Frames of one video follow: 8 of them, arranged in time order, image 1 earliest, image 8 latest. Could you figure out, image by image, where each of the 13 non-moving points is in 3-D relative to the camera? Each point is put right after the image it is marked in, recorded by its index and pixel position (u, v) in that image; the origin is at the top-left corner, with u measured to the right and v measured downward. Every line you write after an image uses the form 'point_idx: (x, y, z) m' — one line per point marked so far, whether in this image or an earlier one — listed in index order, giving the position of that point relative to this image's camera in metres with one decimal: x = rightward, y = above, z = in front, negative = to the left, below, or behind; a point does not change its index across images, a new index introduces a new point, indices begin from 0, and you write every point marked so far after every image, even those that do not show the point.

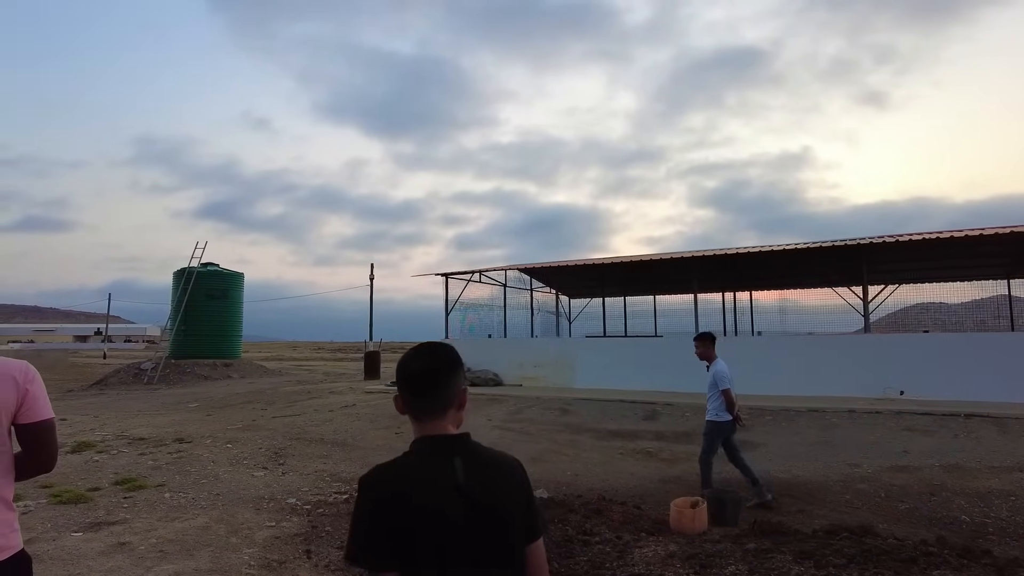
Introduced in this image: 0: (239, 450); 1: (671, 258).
0: (-4.2, -2.5, +9.9) m
1: (+3.9, +0.7, +16.1) m
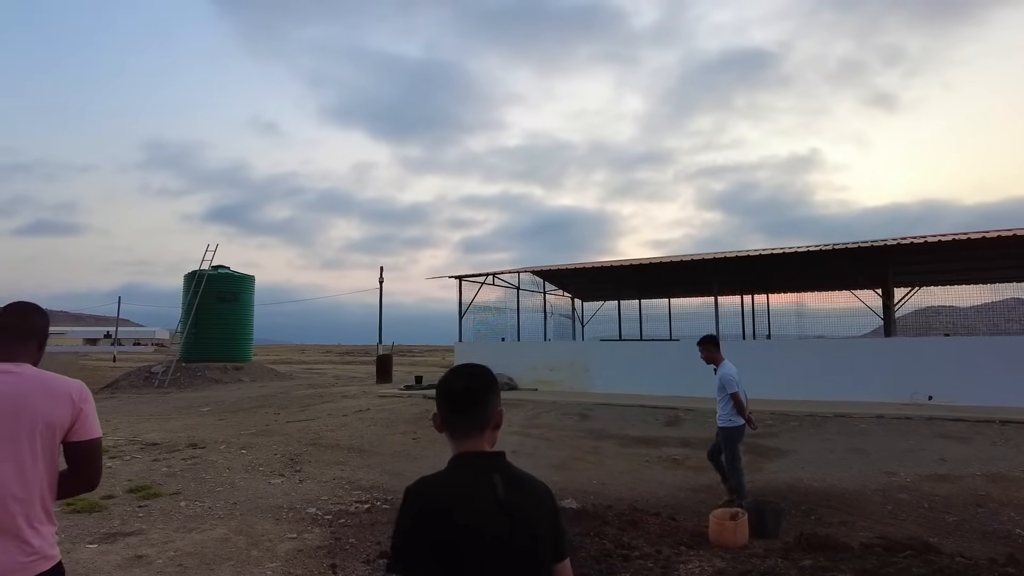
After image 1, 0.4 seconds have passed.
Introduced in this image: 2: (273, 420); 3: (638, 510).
0: (-3.8, -2.5, +9.7) m
1: (+4.3, +0.7, +15.8) m
2: (-5.0, -2.8, +13.5) m
3: (+1.3, -2.3, +6.6) m
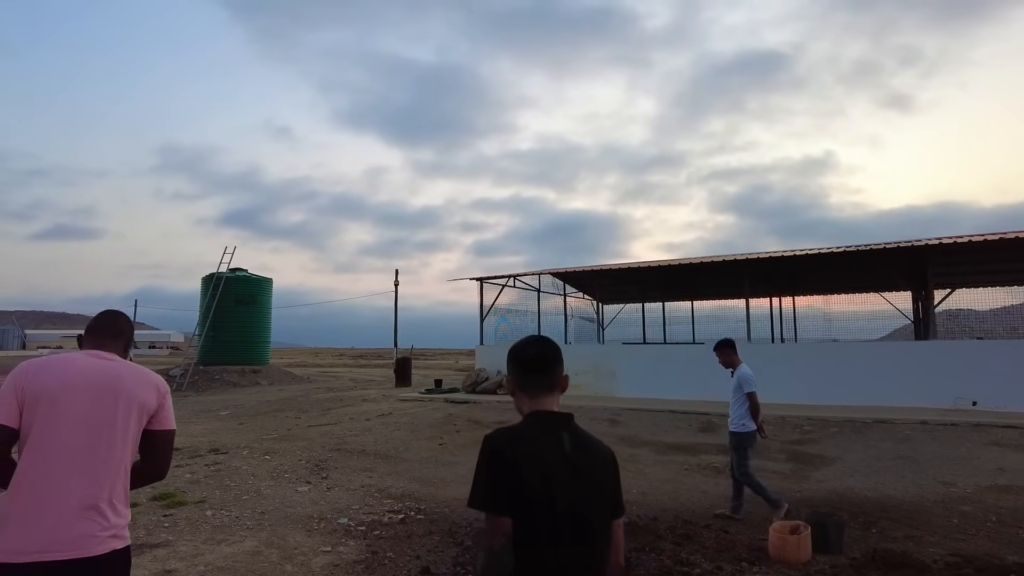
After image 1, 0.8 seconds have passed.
0: (-3.4, -2.5, +9.4) m
1: (+4.8, +0.6, +15.4) m
2: (-4.5, -2.8, +13.3) m
3: (+1.7, -2.3, +6.3) m
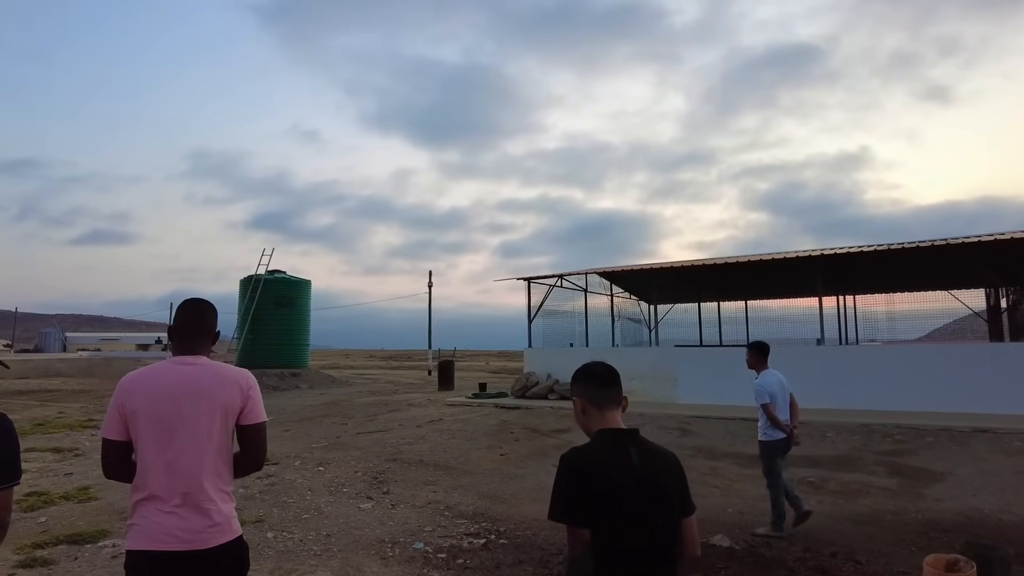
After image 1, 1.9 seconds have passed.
0: (-2.4, -2.5, +8.8) m
1: (+6.0, +0.7, +14.5) m
2: (-3.3, -2.8, +12.7) m
3: (+2.5, -2.2, +5.5) m
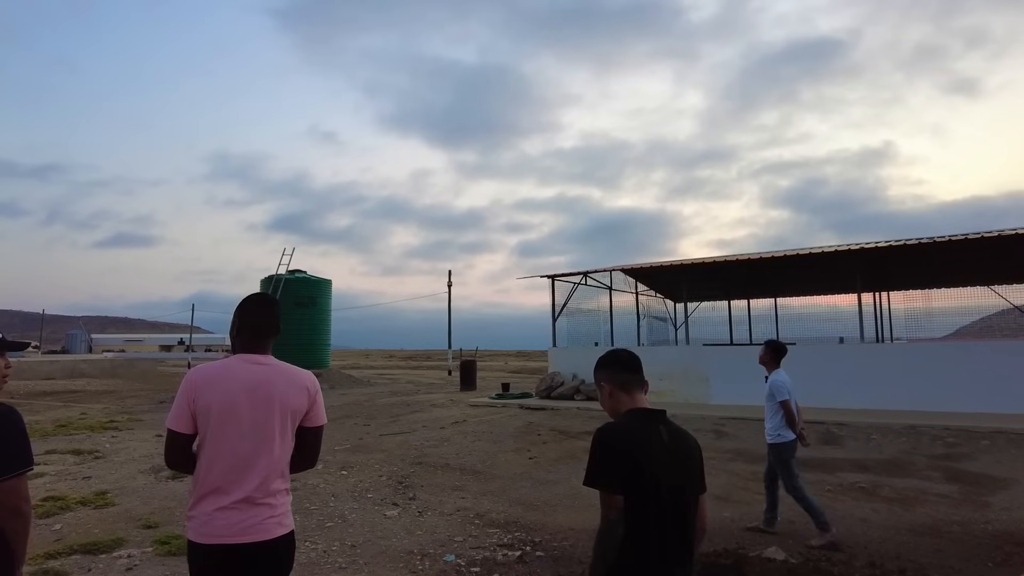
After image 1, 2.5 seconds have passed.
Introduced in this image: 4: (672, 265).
0: (-2.0, -2.5, +8.5) m
1: (+6.5, +0.8, +14.0) m
2: (-2.8, -2.8, +12.4) m
3: (+2.8, -2.2, +5.0) m
4: (+3.9, +0.5, +16.0) m
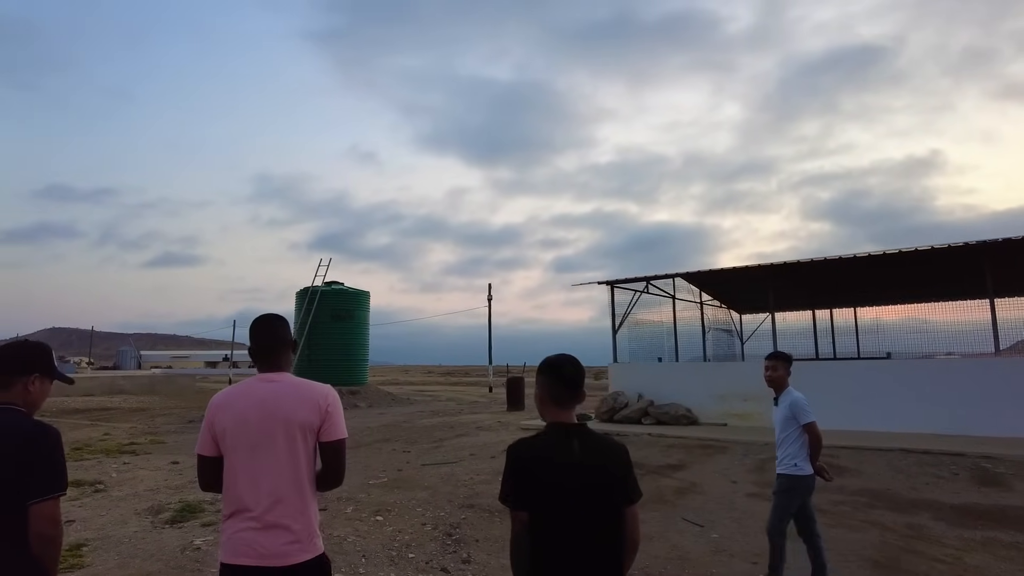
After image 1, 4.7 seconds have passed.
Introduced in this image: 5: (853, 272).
0: (-1.2, -2.5, +6.7) m
1: (+7.6, +0.7, +11.8) m
2: (-1.8, -2.9, +10.7) m
3: (+3.5, -2.1, +3.0) m
4: (+5.1, +0.4, +14.0) m
5: (+7.3, +0.3, +13.7) m
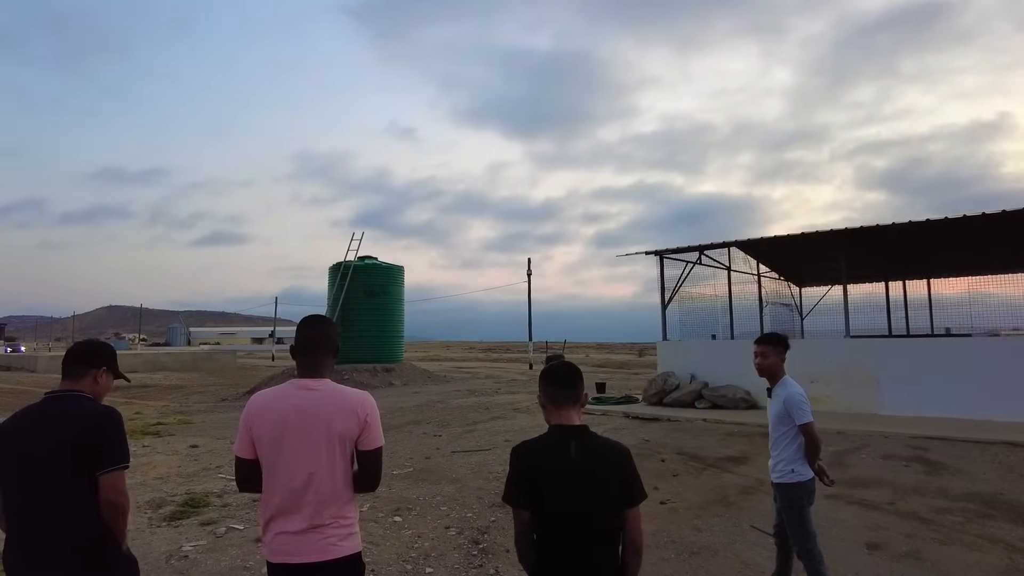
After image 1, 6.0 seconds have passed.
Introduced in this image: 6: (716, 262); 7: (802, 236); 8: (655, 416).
0: (-0.9, -2.2, +5.8) m
1: (+8.2, +1.2, +10.2) m
2: (-1.2, -2.5, +9.9) m
3: (+3.5, -1.9, +1.9) m
4: (+5.9, +1.0, +12.5) m
5: (+8.0, +0.9, +12.2) m
6: (+4.4, +0.6, +13.8) m
7: (+5.6, +1.0, +12.6) m
8: (+2.5, -2.2, +11.1) m
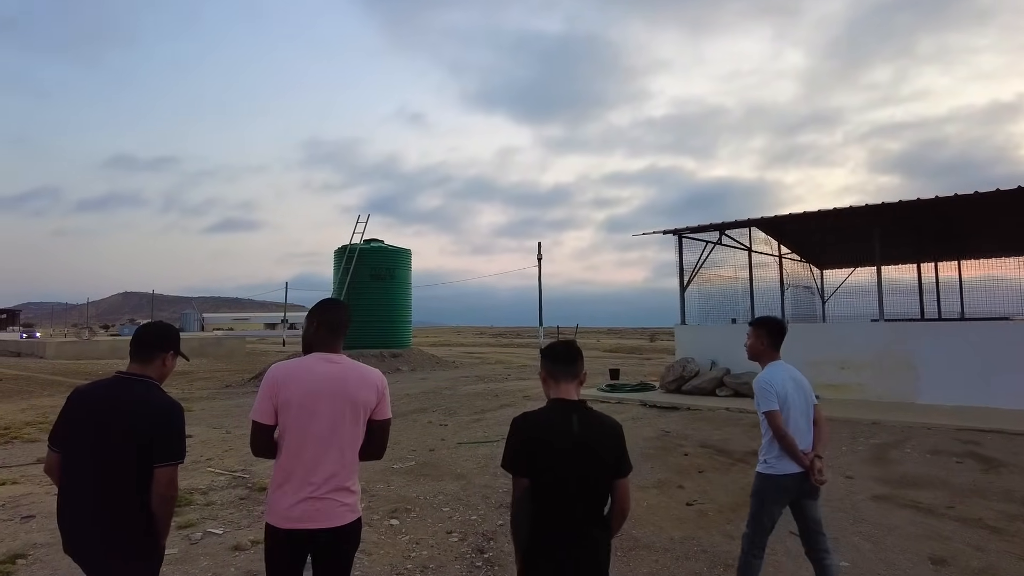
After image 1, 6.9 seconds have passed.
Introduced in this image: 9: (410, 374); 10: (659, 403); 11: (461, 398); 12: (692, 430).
0: (-0.8, -2.0, +5.2) m
1: (+8.4, +1.5, +9.4) m
2: (-1.1, -2.2, +9.2) m
3: (+3.6, -1.8, +1.1) m
4: (+6.0, +1.3, +11.7) m
5: (+8.2, +1.3, +11.3) m
6: (+4.6, +1.0, +13.0) m
7: (+5.8, +1.4, +11.7) m
8: (+2.6, -1.8, +10.4) m
9: (-3.1, -2.6, +19.7) m
10: (+2.4, -1.9, +10.7) m
11: (-1.1, -2.3, +13.4) m
12: (+2.5, -1.9, +8.8) m
